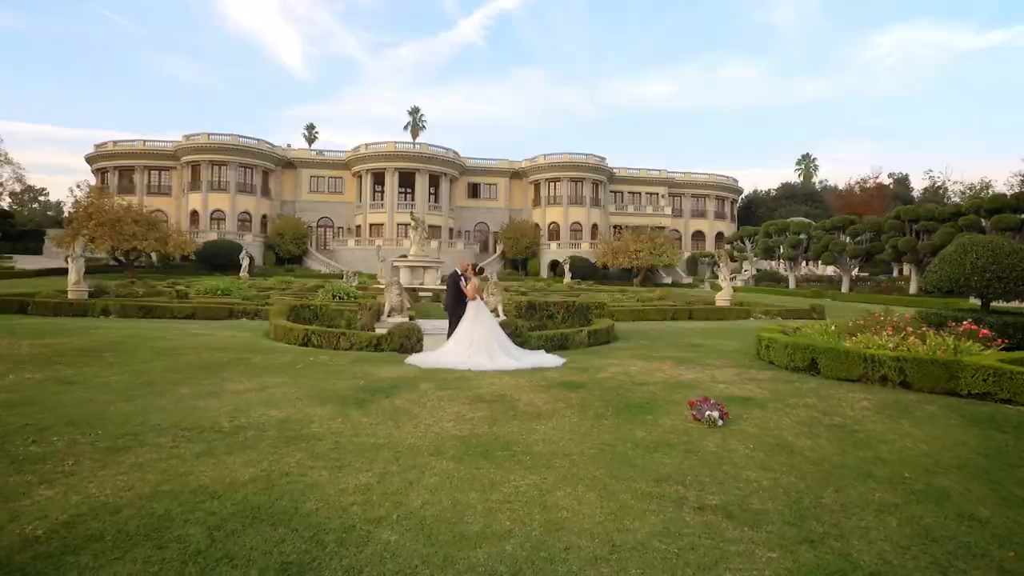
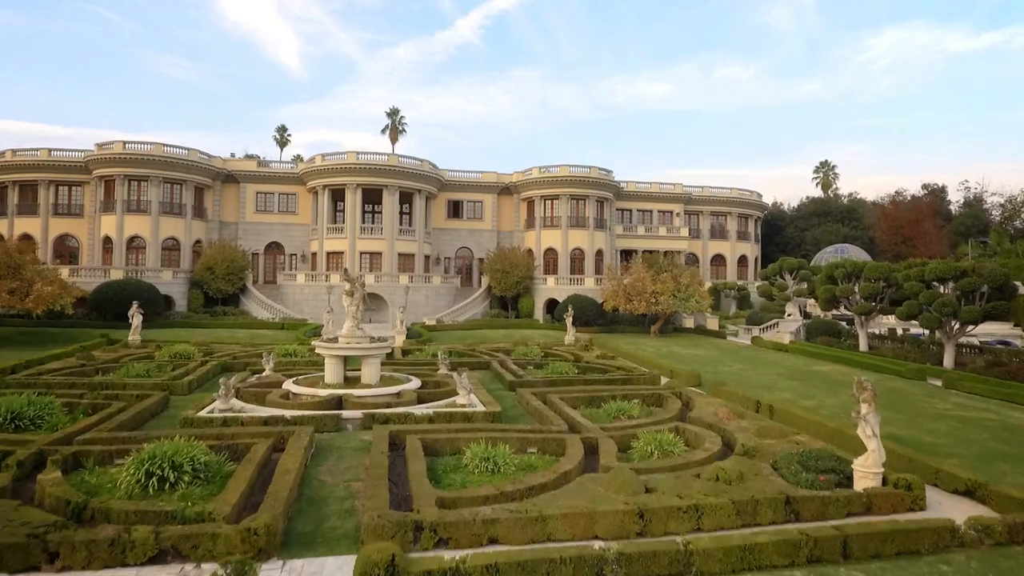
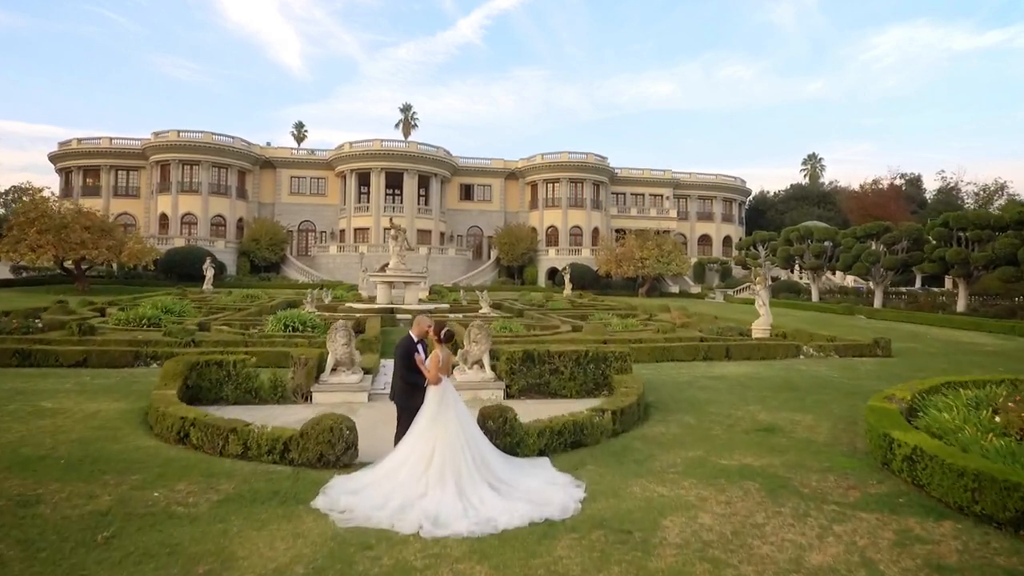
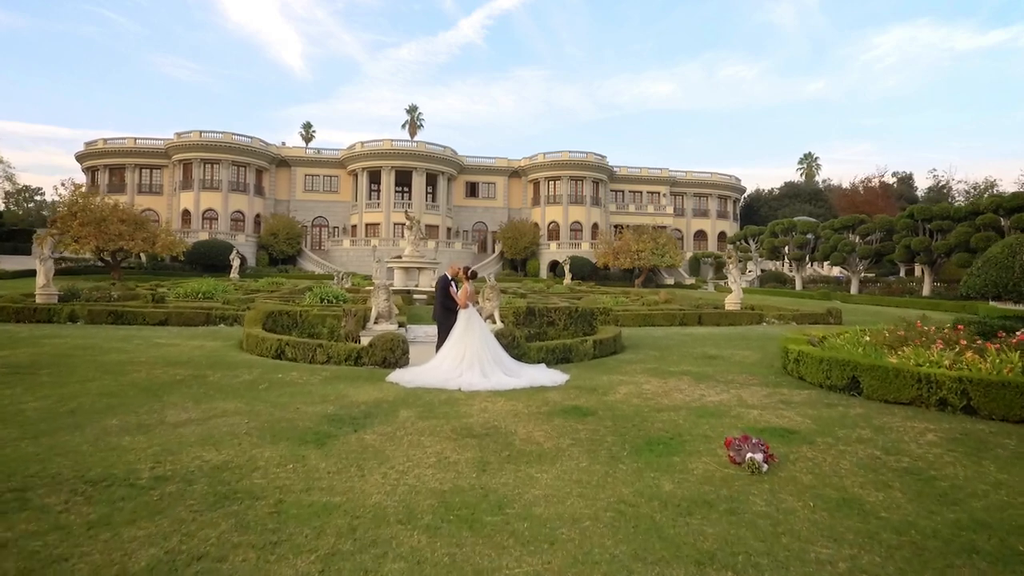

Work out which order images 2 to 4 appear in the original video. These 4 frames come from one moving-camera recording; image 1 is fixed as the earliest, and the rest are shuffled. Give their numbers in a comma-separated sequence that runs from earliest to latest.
4, 3, 2
